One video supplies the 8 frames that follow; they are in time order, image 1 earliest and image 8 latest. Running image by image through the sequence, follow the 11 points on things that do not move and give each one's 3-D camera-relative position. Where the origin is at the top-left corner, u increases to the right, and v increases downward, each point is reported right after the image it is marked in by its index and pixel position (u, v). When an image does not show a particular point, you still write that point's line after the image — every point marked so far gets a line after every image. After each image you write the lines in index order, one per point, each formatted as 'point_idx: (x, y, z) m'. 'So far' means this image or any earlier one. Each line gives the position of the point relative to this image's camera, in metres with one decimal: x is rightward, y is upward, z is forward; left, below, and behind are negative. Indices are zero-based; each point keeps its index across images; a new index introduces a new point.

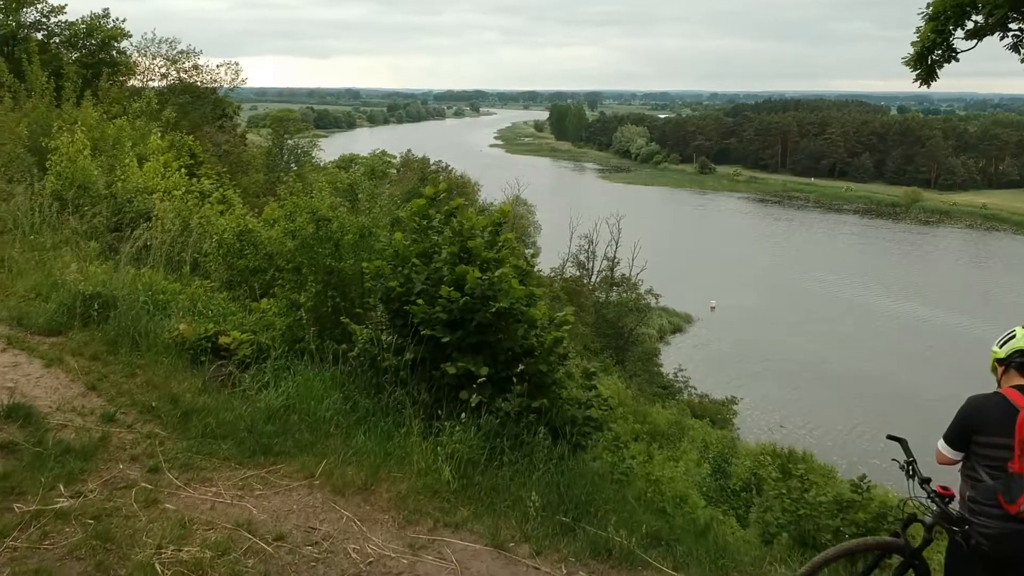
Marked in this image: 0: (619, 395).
0: (+1.8, -1.9, +17.3) m
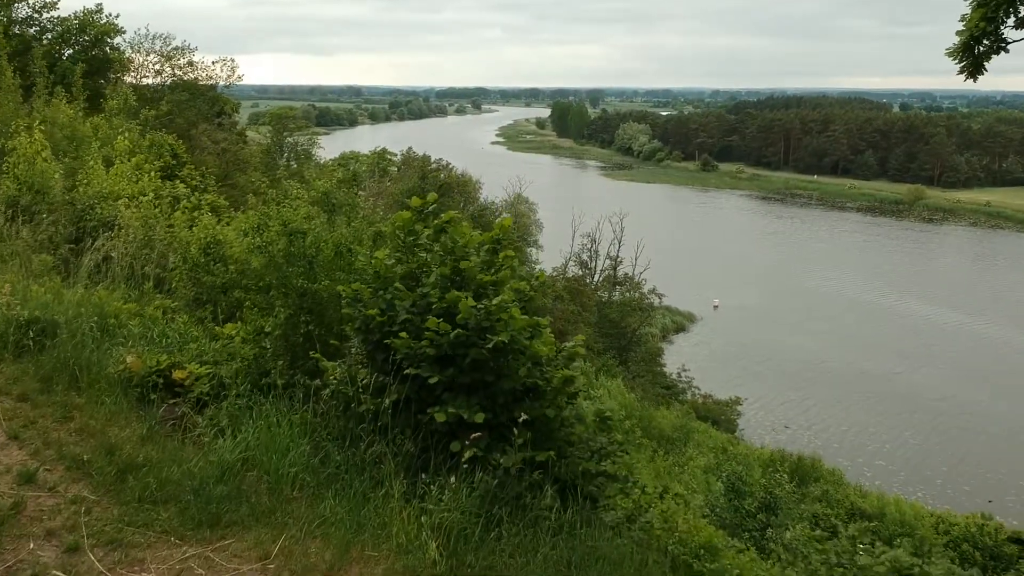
0: (+1.9, -1.9, +16.9) m
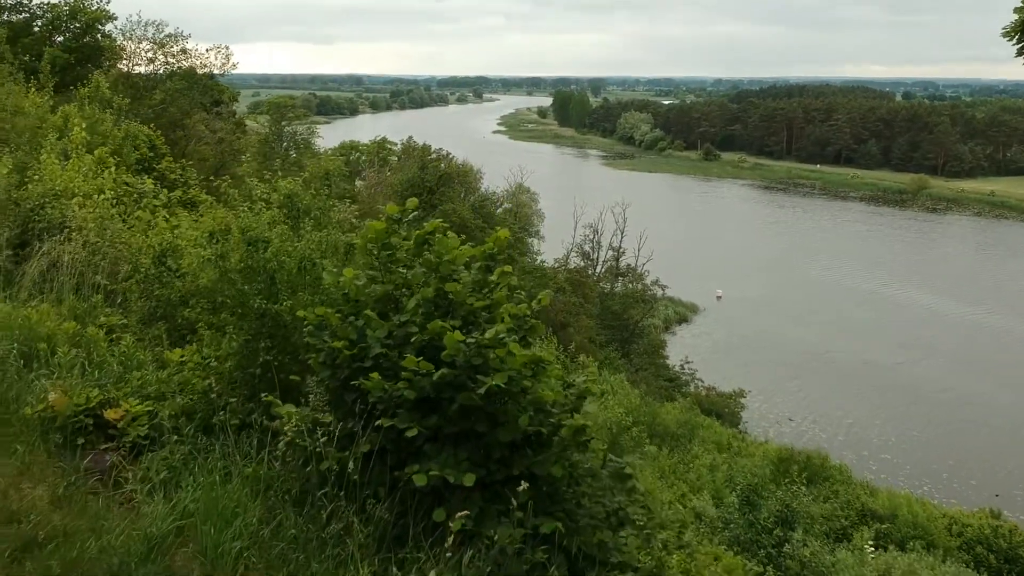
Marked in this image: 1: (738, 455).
0: (+1.9, -1.8, +16.5) m
1: (+3.5, -2.6, +15.5) m
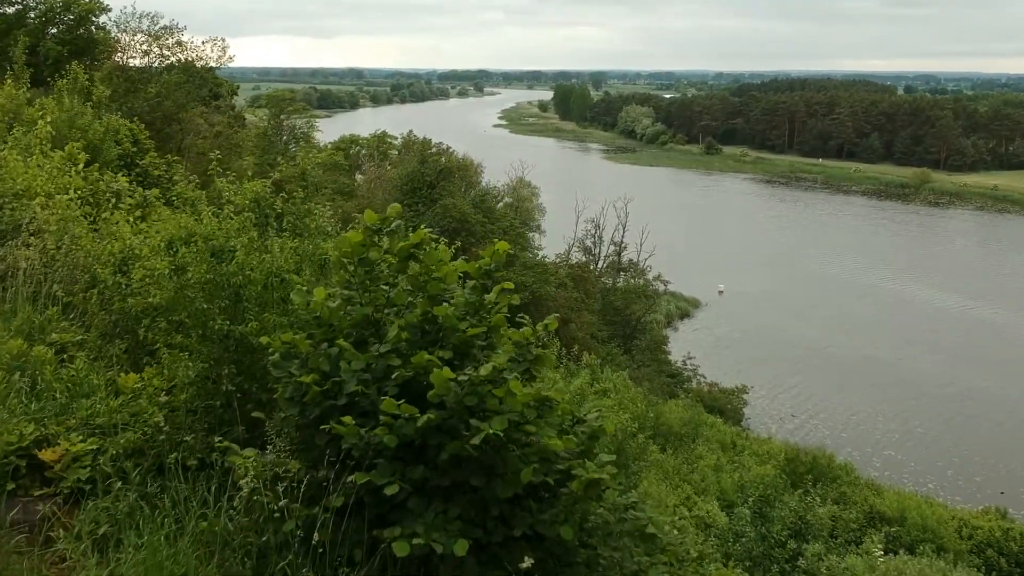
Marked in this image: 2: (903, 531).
0: (+1.9, -1.8, +16.3) m
1: (+3.5, -2.6, +15.2) m
2: (+4.6, -2.8, +11.6) m
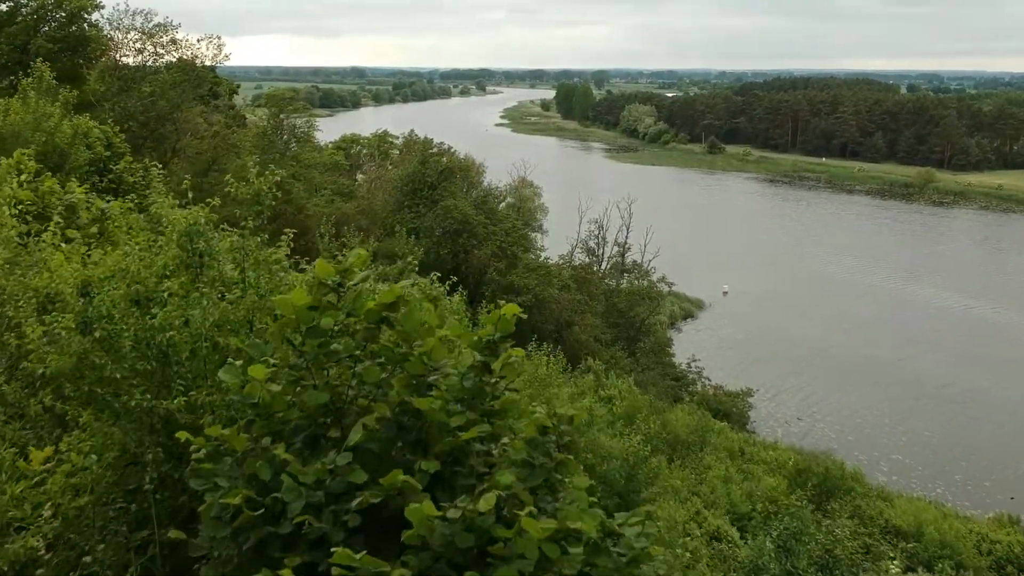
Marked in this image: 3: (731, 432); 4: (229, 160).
0: (+2.0, -1.8, +15.9) m
1: (+3.6, -2.7, +14.8) m
2: (+4.6, -2.9, +11.2) m
3: (+4.3, -2.8, +19.6) m
4: (-5.6, +2.6, +19.4) m
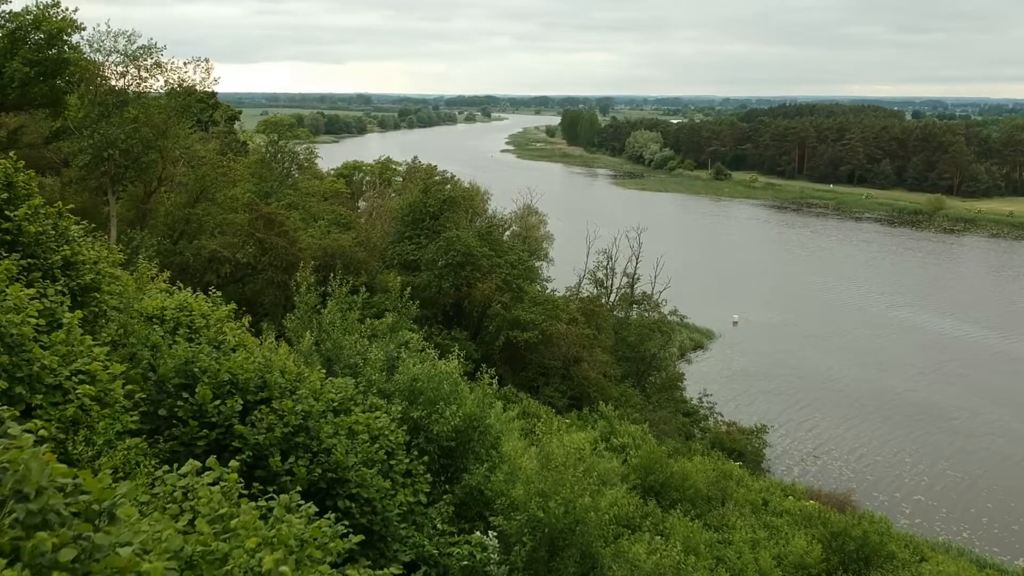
0: (+2.0, -2.4, +14.7) m
1: (+3.7, -3.2, +13.7) m
2: (+4.7, -3.4, +10.0) m
3: (+4.4, -3.5, +18.4) m
4: (-5.5, +1.9, +18.4) m
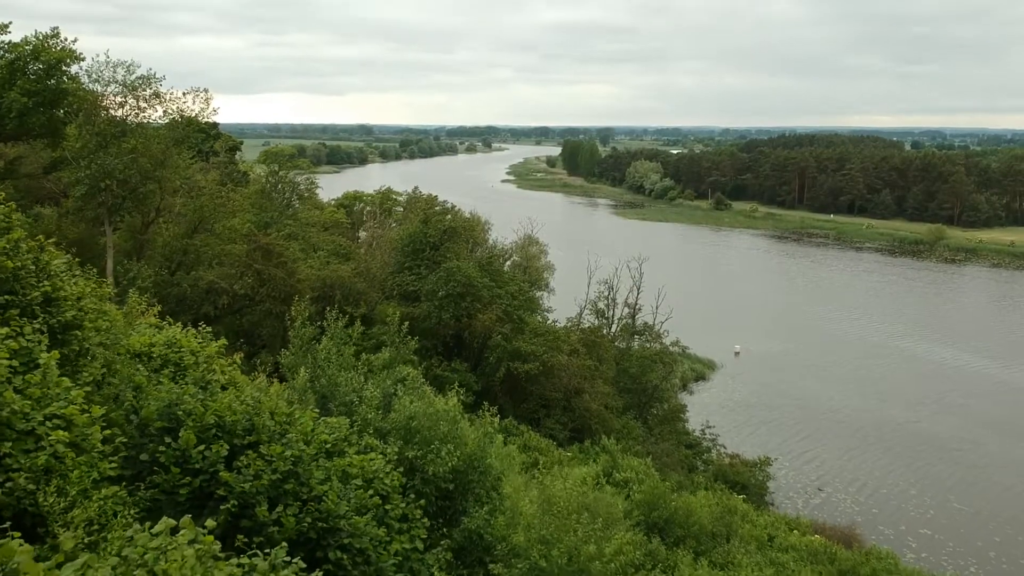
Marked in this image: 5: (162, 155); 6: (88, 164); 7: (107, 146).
0: (+2.0, -2.9, +14.5) m
1: (+3.7, -3.6, +13.4) m
2: (+4.7, -3.7, +9.7) m
3: (+4.4, -4.1, +18.1) m
4: (-5.5, +1.3, +18.3) m
5: (-6.4, +2.5, +18.3) m
6: (-7.2, +2.1, +16.9) m
7: (-7.2, +2.5, +17.9) m
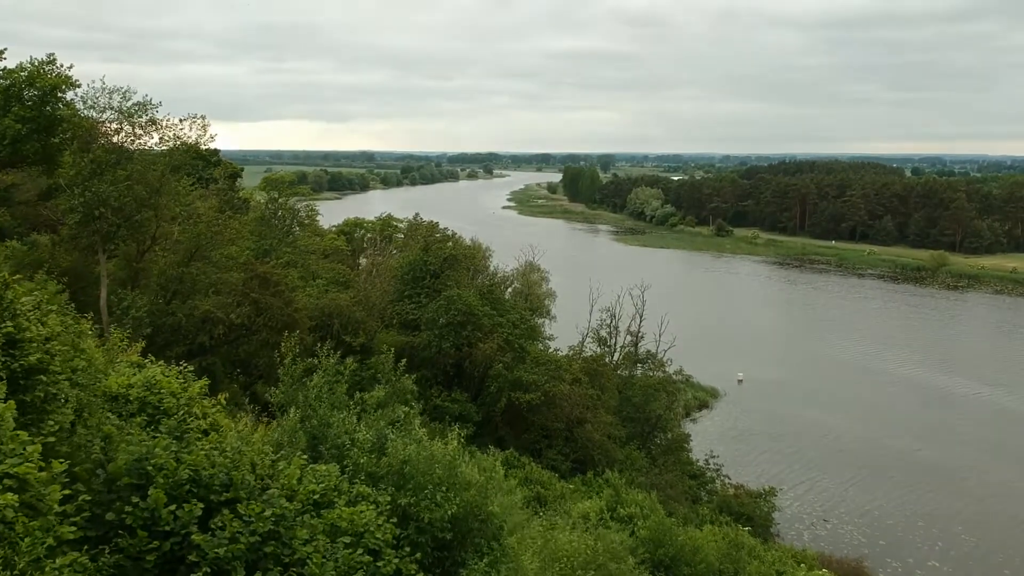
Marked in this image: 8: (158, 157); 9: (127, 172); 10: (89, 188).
0: (+2.1, -3.3, +14.1) m
1: (+3.7, -4.0, +13.0) m
2: (+4.7, -4.0, +9.3) m
3: (+4.5, -4.6, +17.7) m
4: (-5.5, +0.8, +18.1) m
5: (-6.4, +1.9, +18.1) m
6: (-7.2, +1.6, +16.6) m
7: (-7.2, +2.0, +17.6) m
8: (-6.6, +2.5, +18.5) m
9: (-6.7, +2.1, +17.6) m
10: (-7.1, +1.7, +16.7) m
